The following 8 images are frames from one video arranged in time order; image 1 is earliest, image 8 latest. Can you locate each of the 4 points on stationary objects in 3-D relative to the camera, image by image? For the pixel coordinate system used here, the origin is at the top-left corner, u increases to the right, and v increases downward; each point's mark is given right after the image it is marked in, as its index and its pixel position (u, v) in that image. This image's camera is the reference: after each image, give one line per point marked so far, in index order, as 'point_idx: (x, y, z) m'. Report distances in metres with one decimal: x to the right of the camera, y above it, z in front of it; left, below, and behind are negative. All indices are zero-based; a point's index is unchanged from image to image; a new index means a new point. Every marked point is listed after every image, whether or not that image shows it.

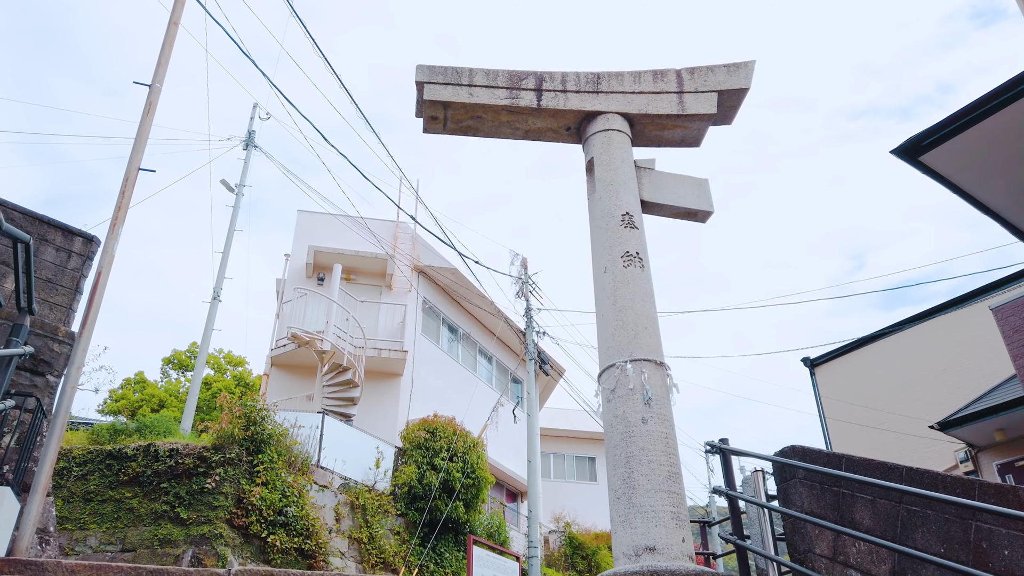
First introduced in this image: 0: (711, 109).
0: (+1.7, +1.5, +6.7) m
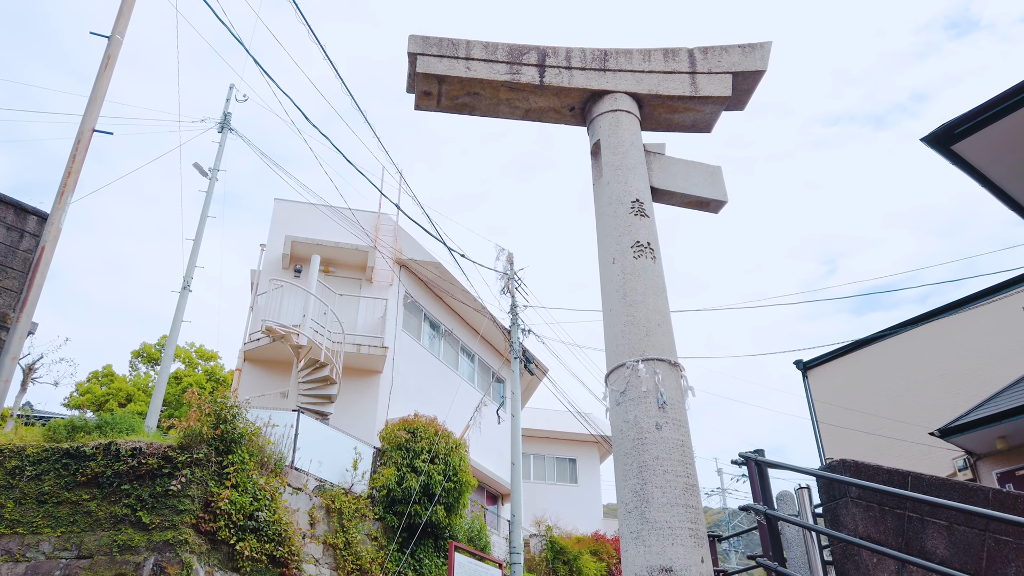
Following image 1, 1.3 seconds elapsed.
0: (+1.7, +1.5, +6.2) m
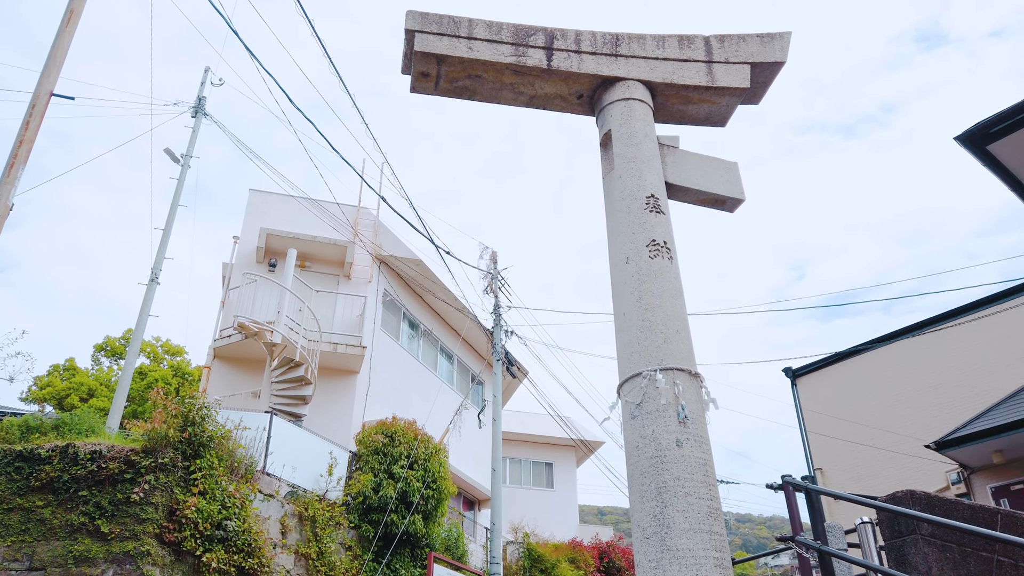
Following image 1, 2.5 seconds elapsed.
0: (+1.7, +1.5, +5.8) m
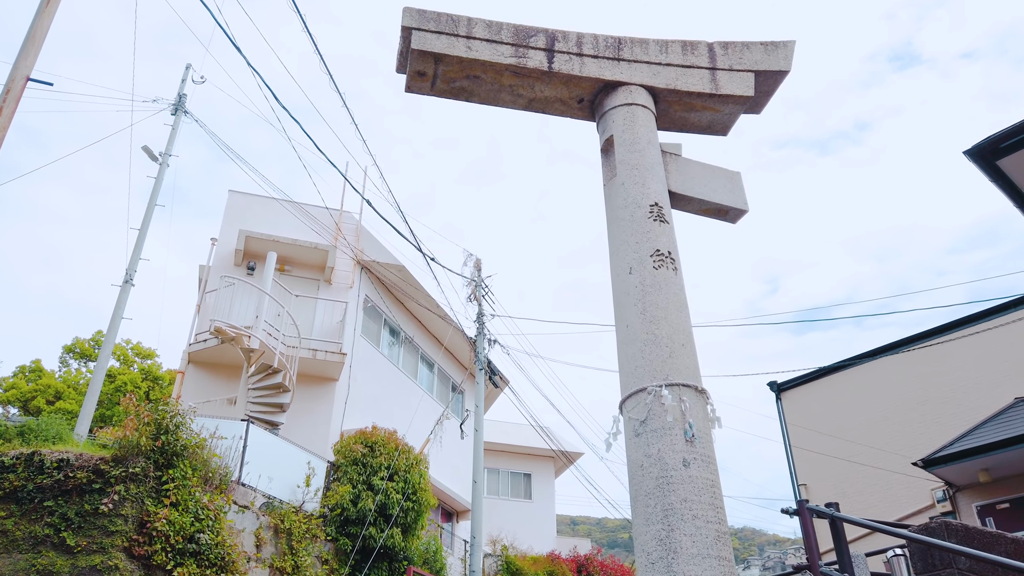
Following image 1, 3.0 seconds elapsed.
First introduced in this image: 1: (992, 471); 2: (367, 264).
0: (+1.7, +1.4, +5.7) m
1: (+5.9, -2.2, +9.7) m
2: (-2.5, +0.4, +13.7) m
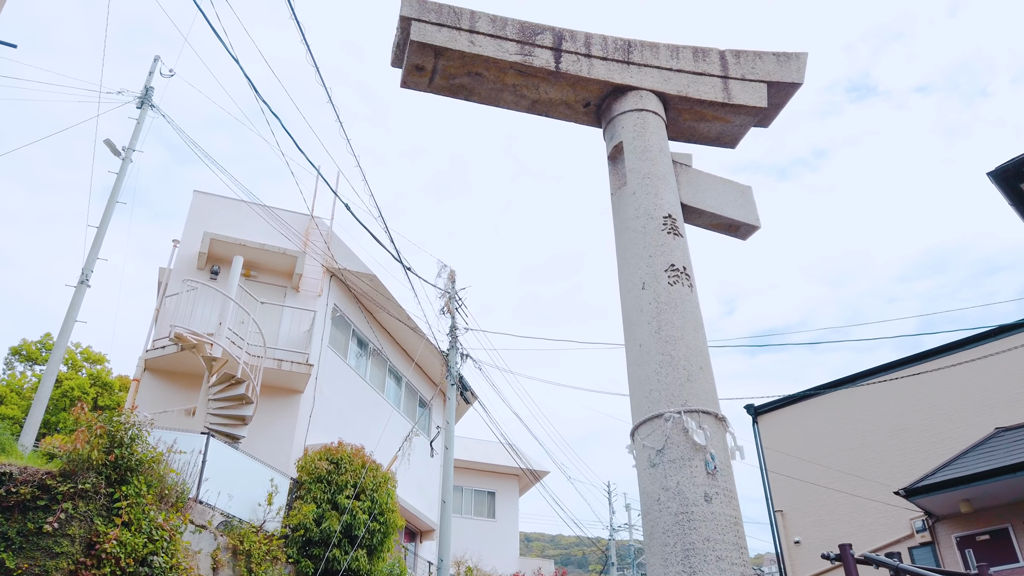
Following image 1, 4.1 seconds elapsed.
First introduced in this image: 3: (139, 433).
0: (+1.7, +1.3, +5.4) m
1: (+5.6, -2.6, +9.6) m
2: (-2.9, +0.3, +13.2) m
3: (-3.7, -1.4, +7.9) m
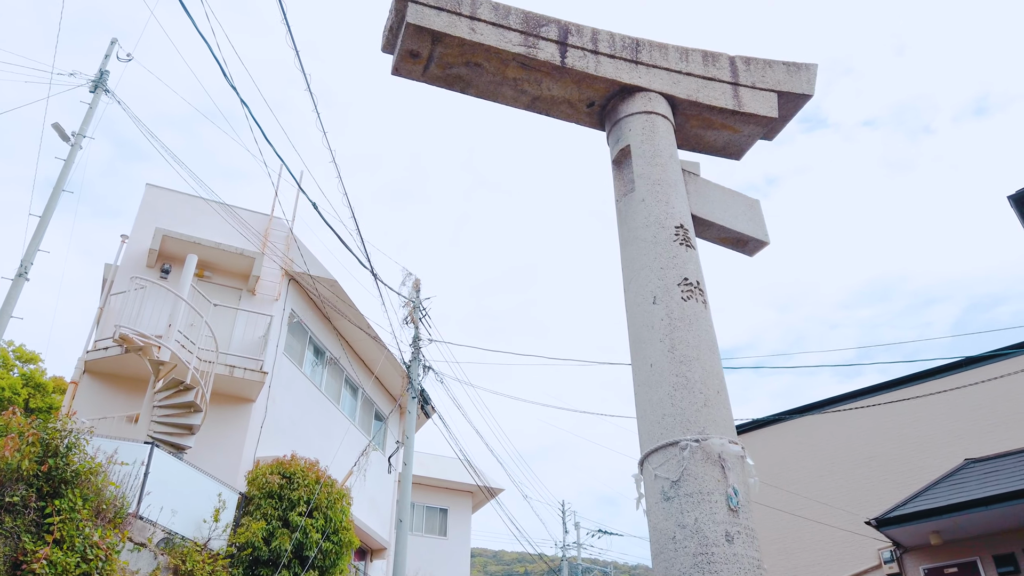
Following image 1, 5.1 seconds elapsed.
0: (+1.7, +1.1, +5.1) m
1: (+5.1, -2.9, +9.5) m
2: (-3.4, +0.2, +12.6) m
3: (-4.0, -1.4, +7.2) m
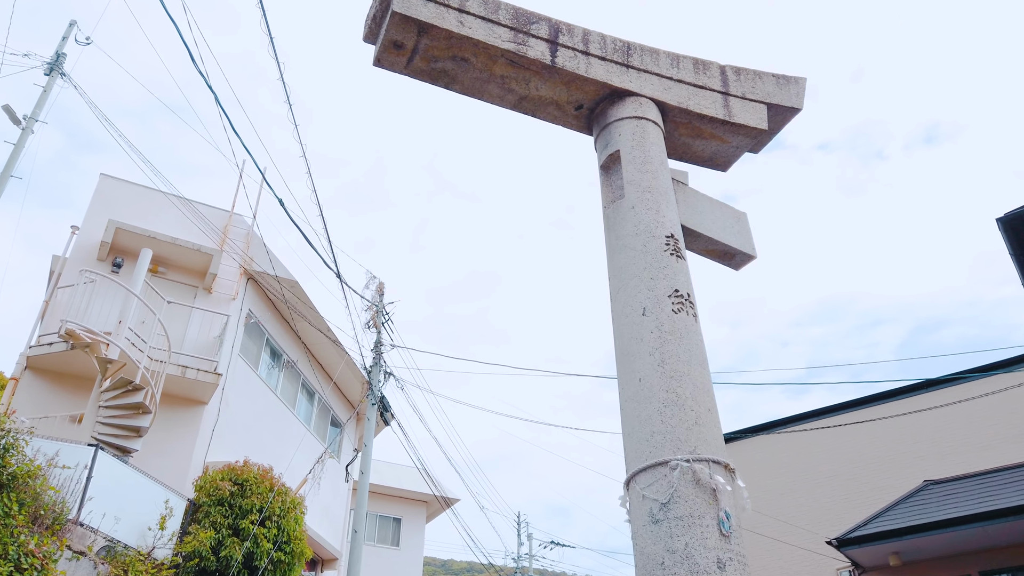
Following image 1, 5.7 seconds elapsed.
0: (+1.6, +1.0, +5.0) m
1: (+4.7, -3.2, +9.5) m
2: (-3.9, +0.2, +12.2) m
3: (-4.2, -1.3, +6.8) m
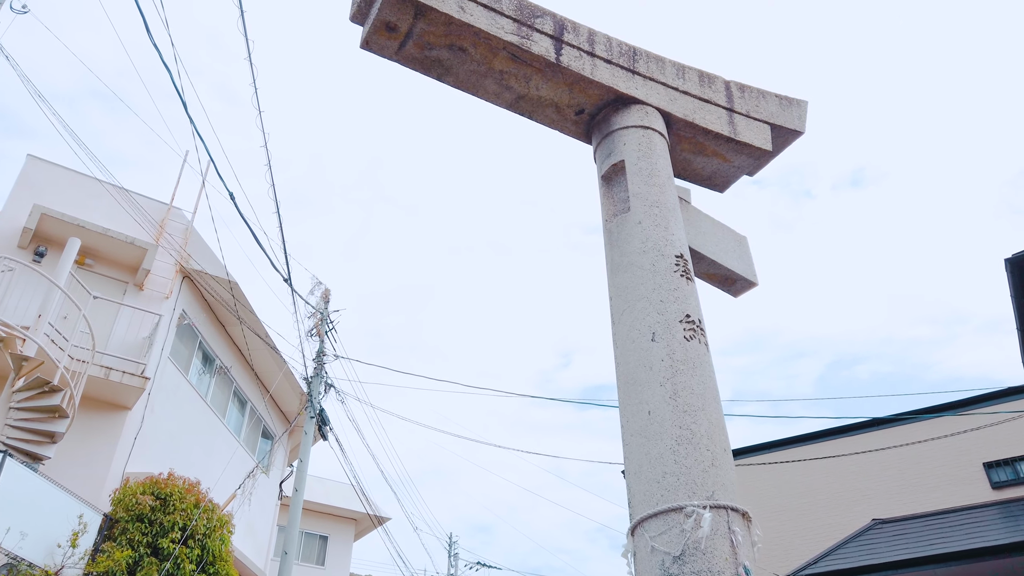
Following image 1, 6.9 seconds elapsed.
0: (+1.5, +0.9, +4.8) m
1: (+4.0, -3.6, +9.4) m
2: (-4.6, +0.2, +11.4) m
3: (-4.5, -1.2, +6.0) m
